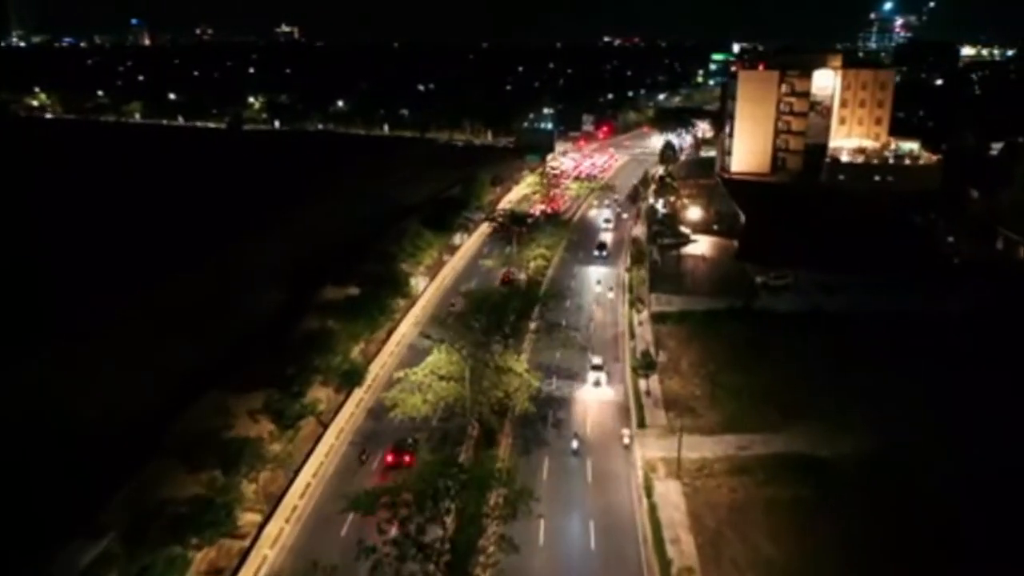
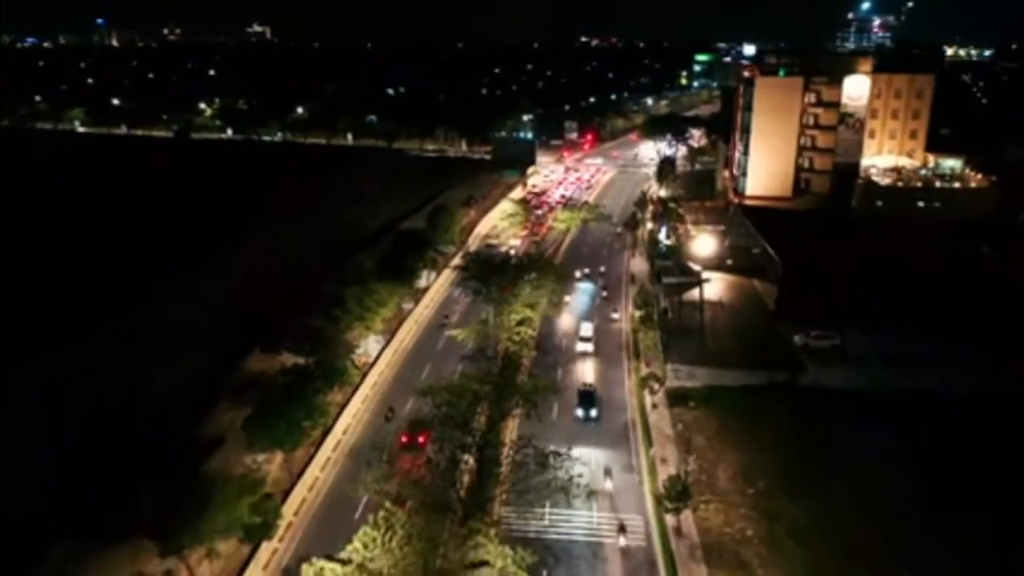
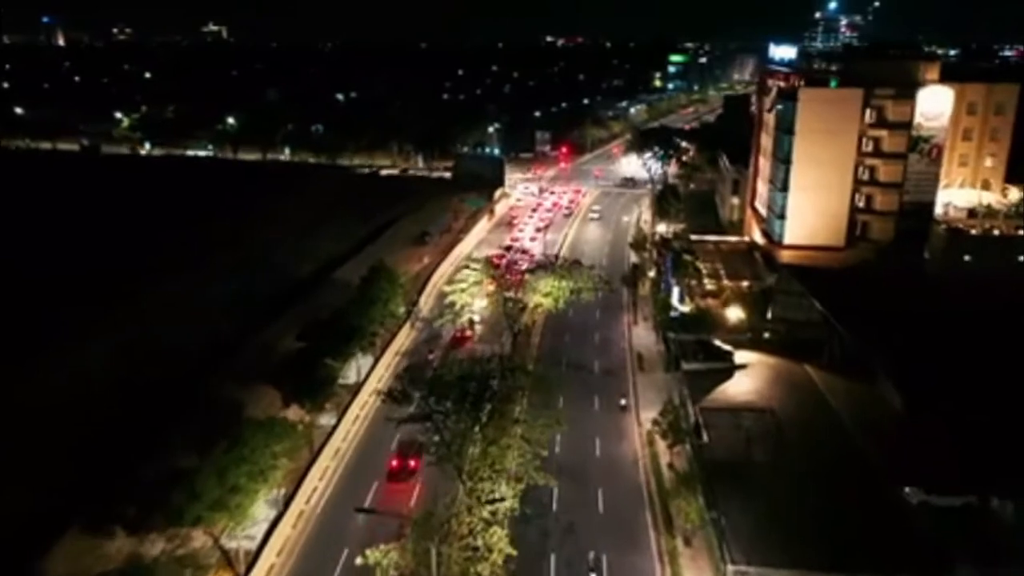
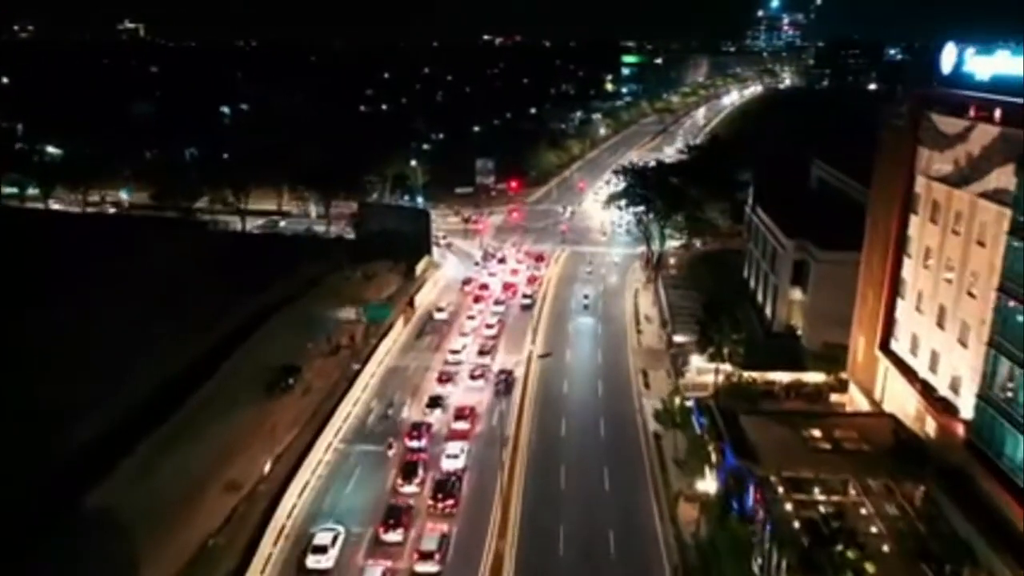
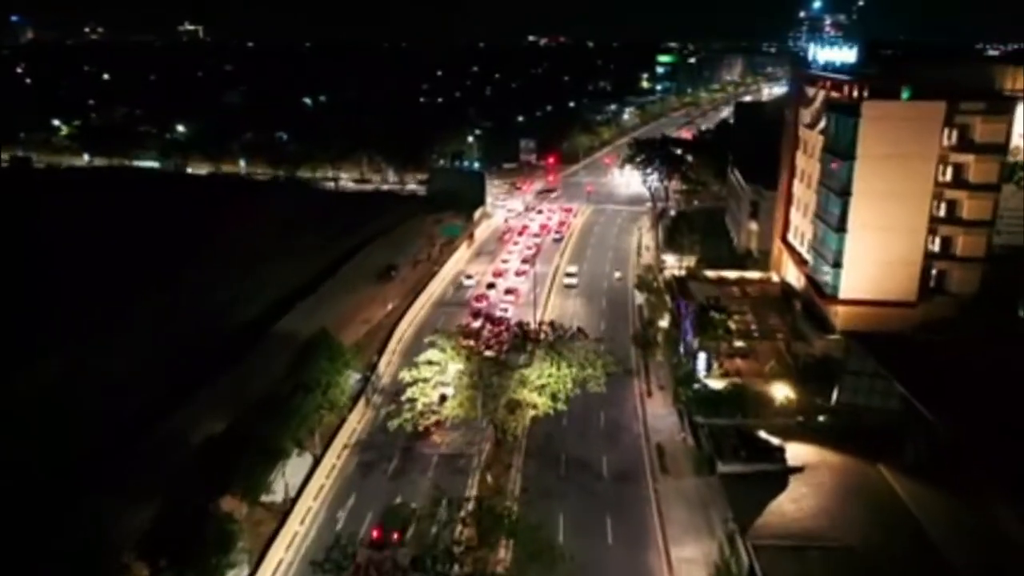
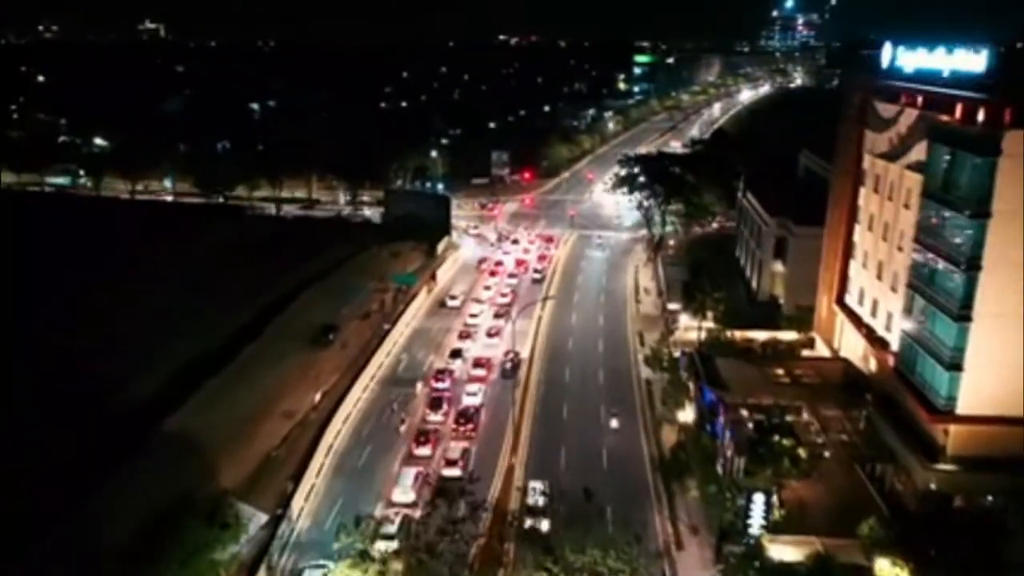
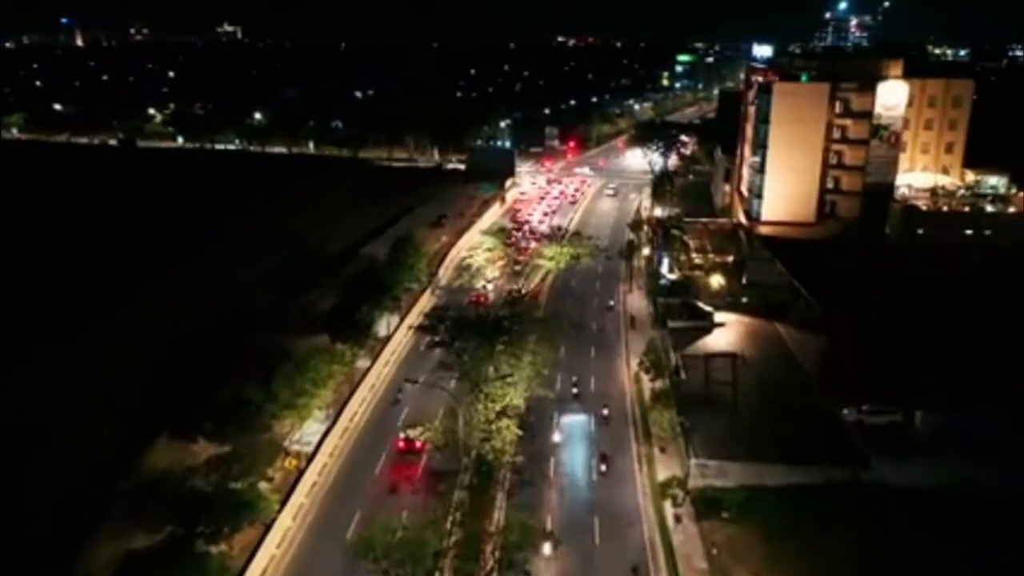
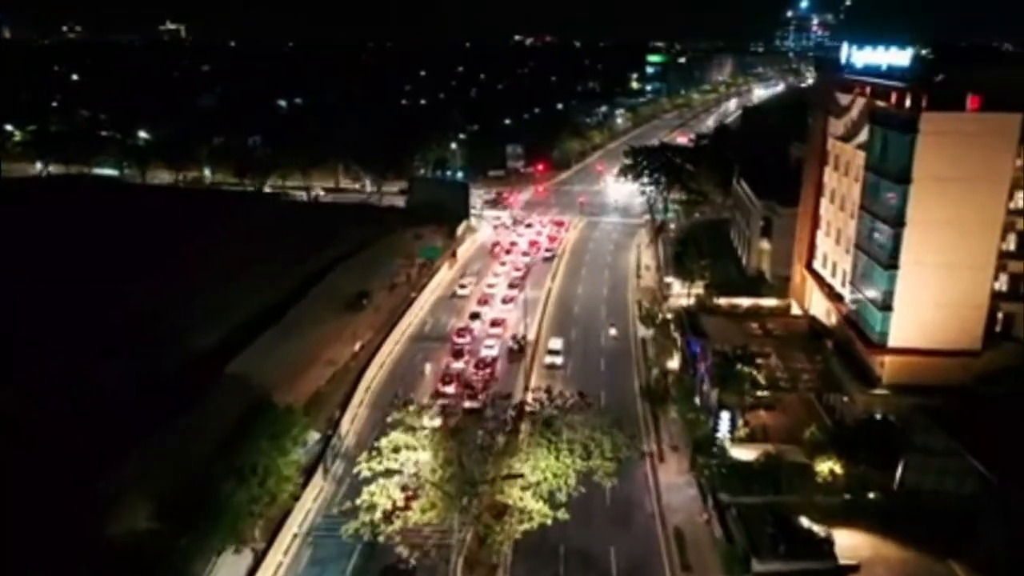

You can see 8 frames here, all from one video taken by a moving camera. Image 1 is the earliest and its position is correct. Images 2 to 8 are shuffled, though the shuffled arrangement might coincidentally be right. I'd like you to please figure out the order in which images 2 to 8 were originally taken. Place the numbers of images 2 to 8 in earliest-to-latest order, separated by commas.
2, 7, 3, 5, 8, 6, 4
